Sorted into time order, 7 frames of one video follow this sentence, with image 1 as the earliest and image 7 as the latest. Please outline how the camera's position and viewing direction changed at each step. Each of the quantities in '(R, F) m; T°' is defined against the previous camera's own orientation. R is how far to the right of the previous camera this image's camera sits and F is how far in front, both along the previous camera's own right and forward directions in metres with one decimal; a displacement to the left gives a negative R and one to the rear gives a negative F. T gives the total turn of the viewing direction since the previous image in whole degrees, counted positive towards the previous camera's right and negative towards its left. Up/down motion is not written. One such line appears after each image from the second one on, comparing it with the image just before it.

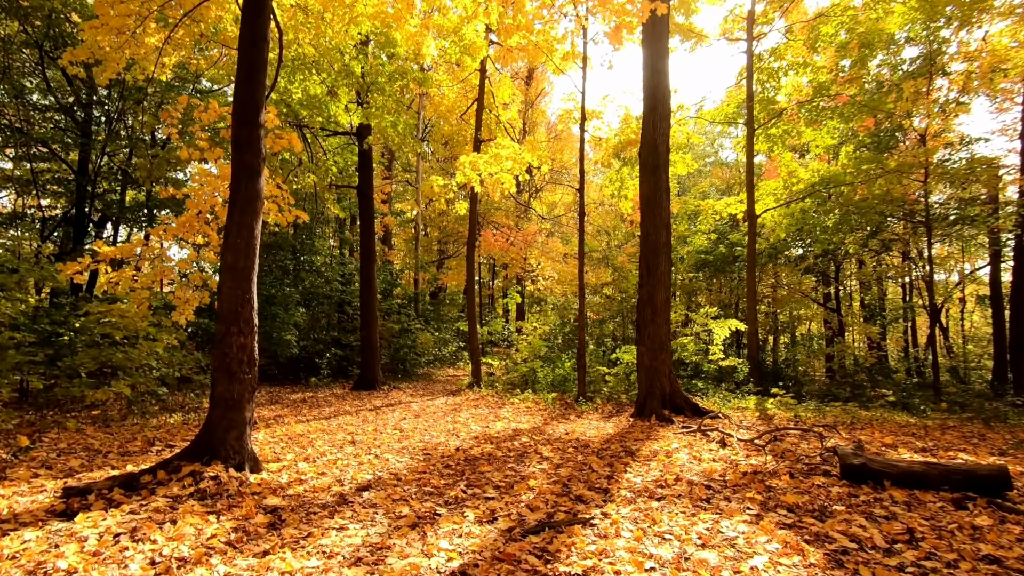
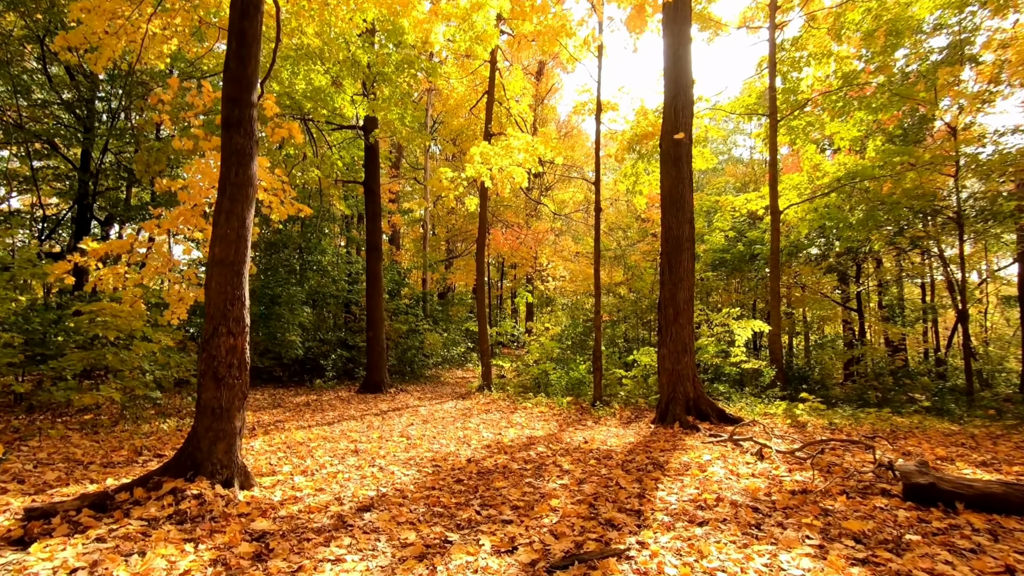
(-0.1, +0.4) m; -1°
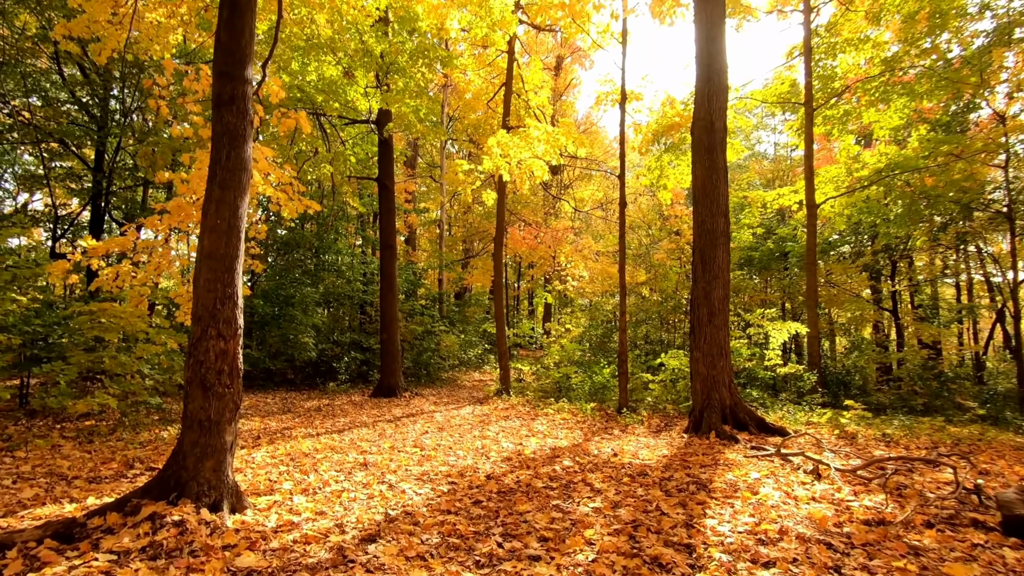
(-0.1, +0.5) m; -2°
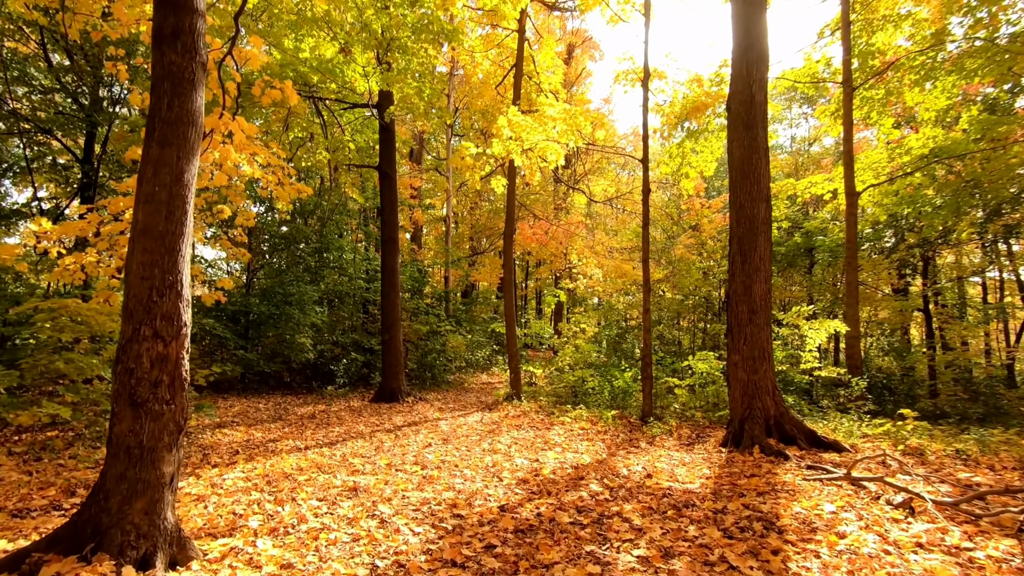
(-0.1, +0.8) m; -1°
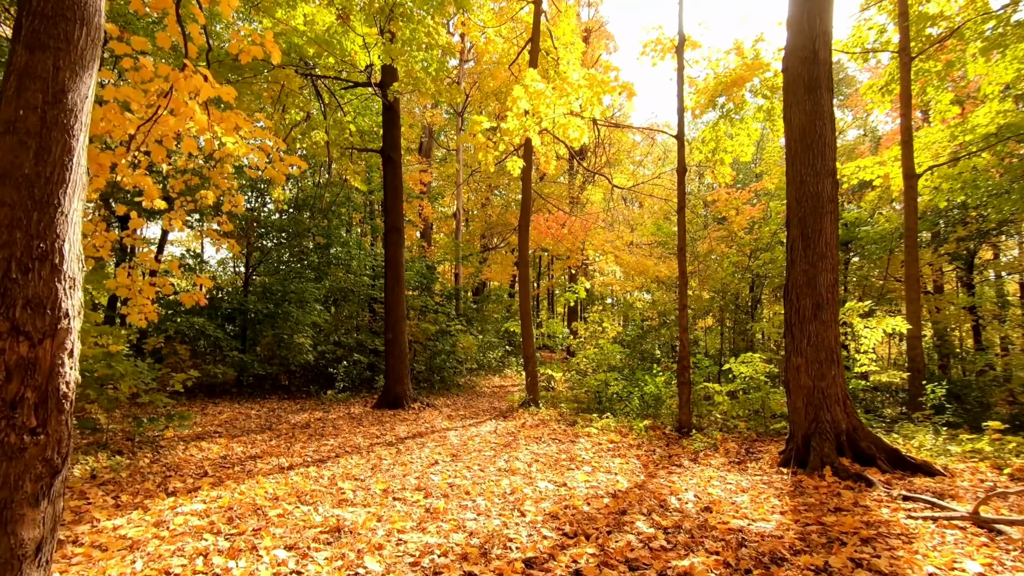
(-0.1, +0.9) m; -1°
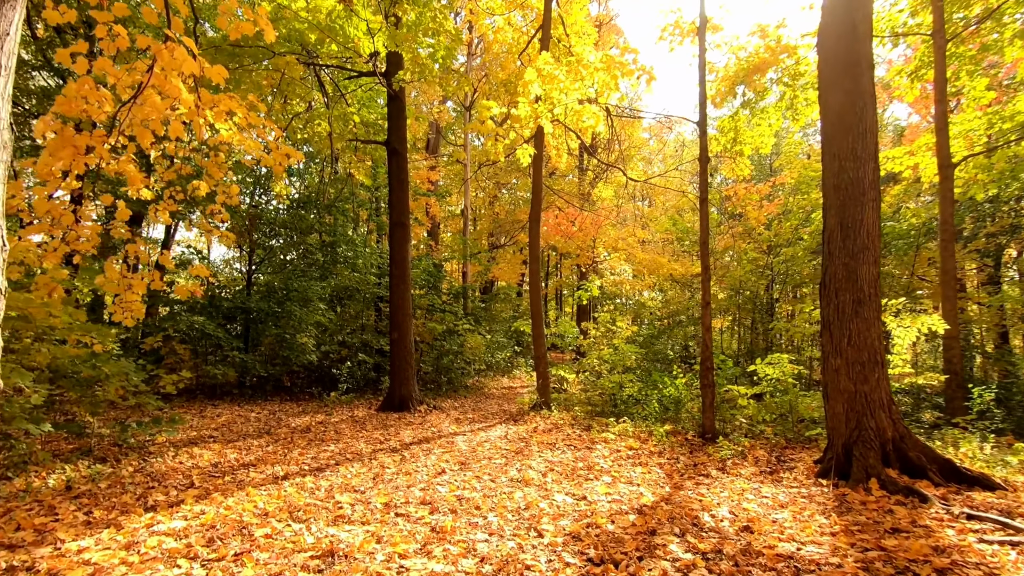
(-0.1, +0.4) m; -1°
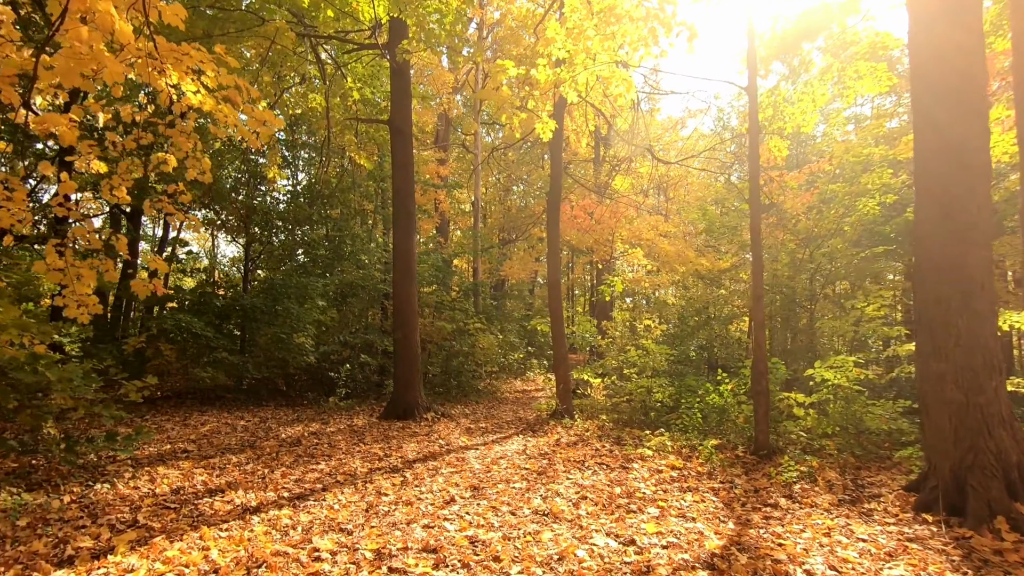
(-0.1, +0.9) m; -1°
